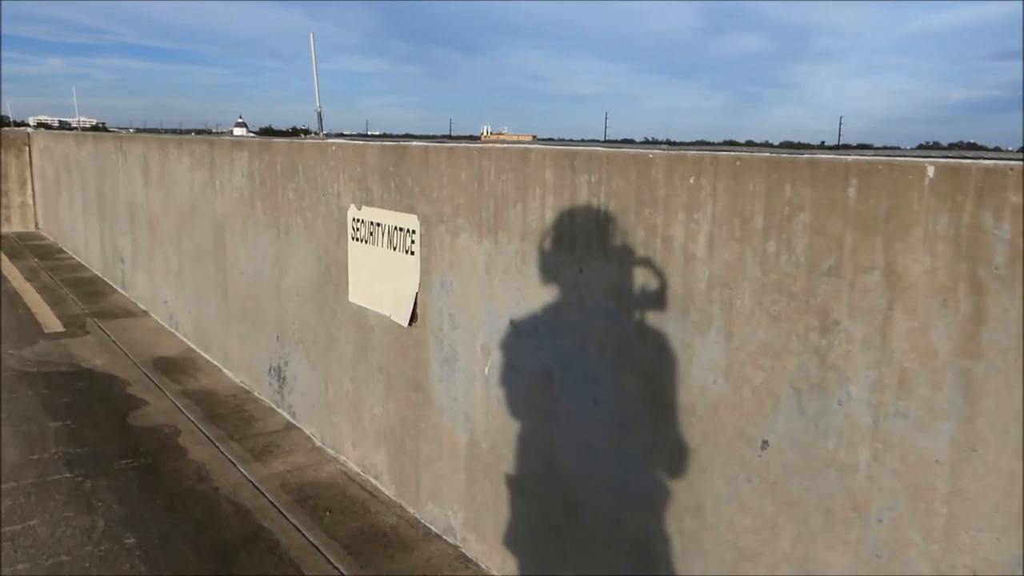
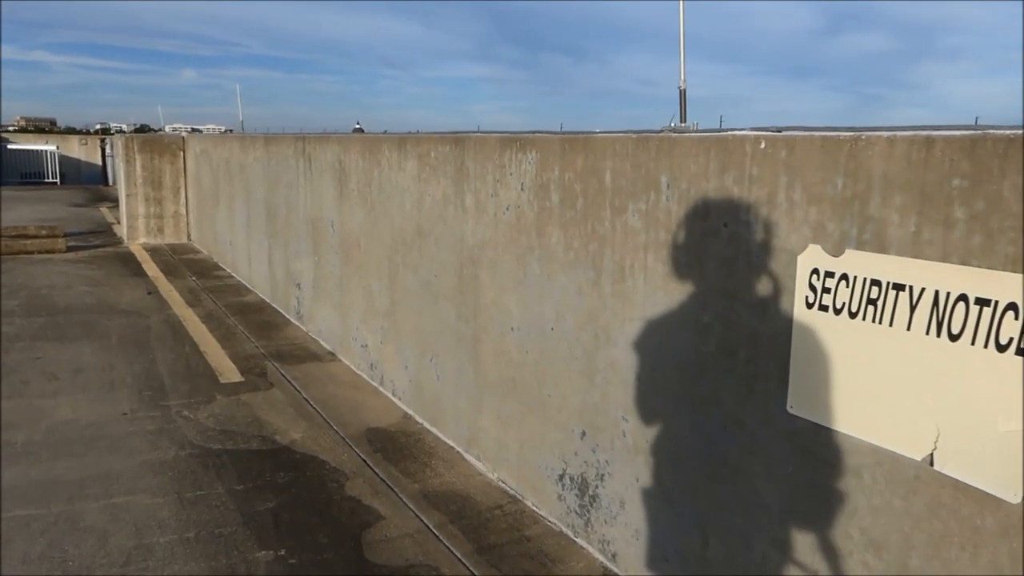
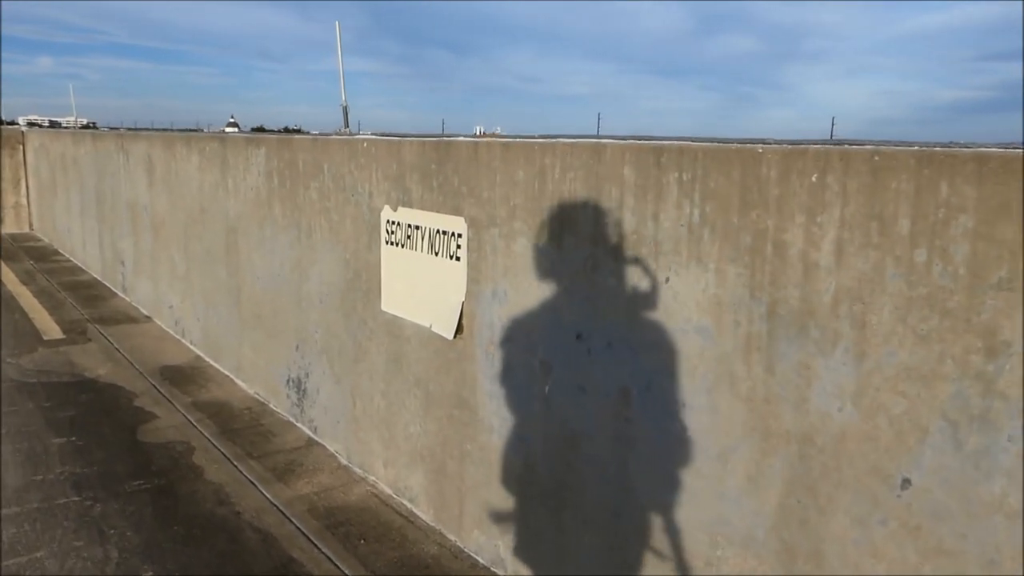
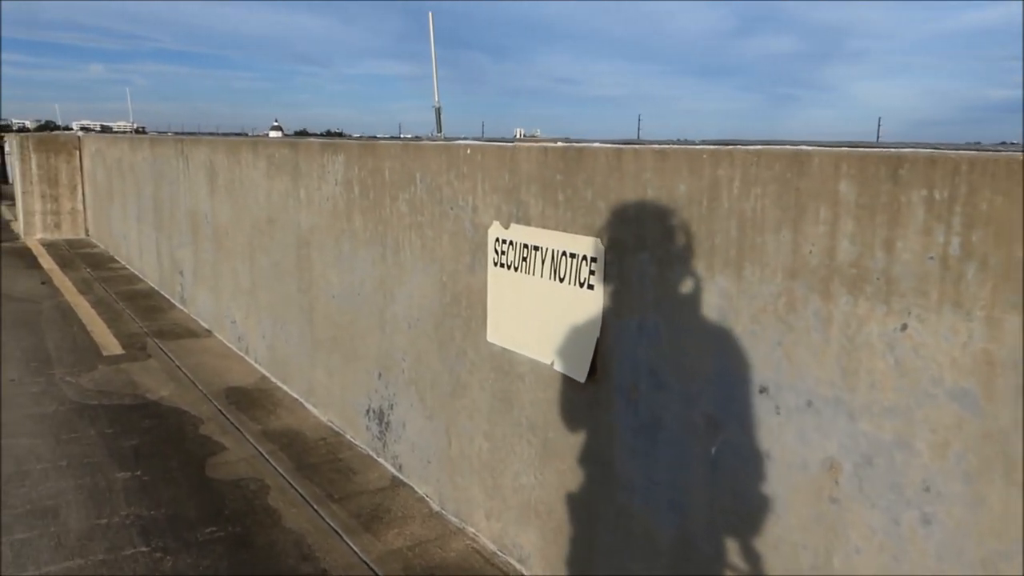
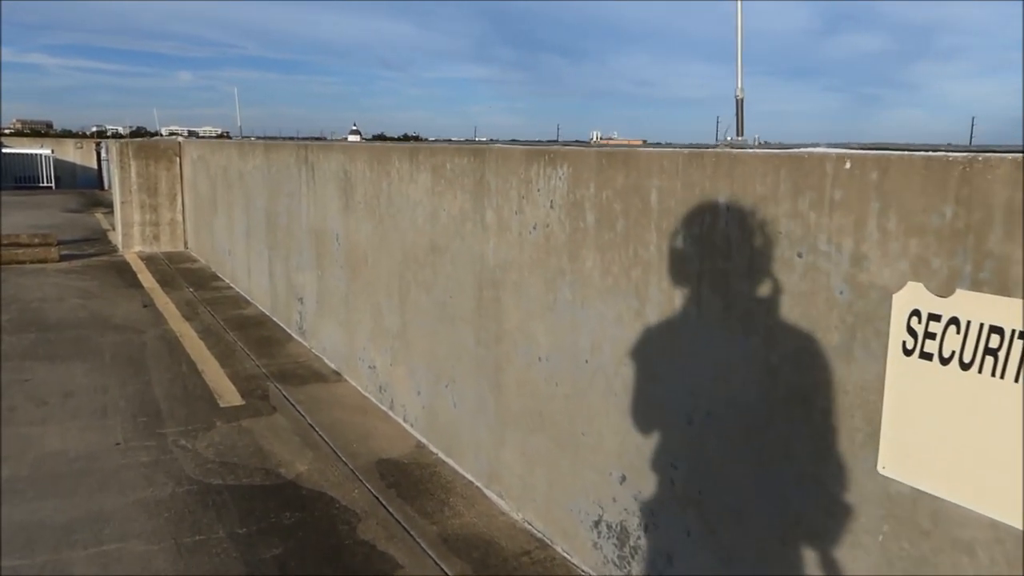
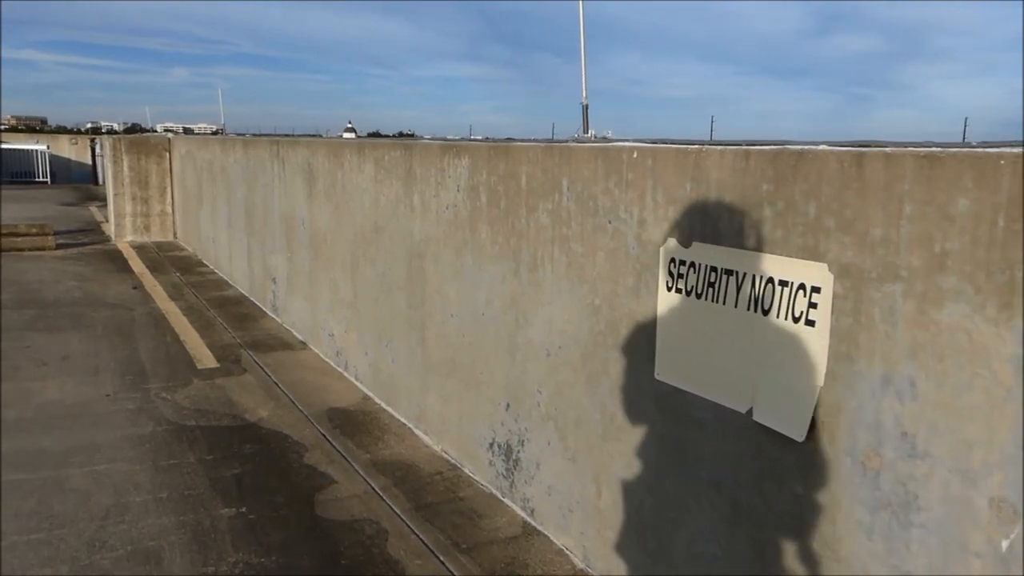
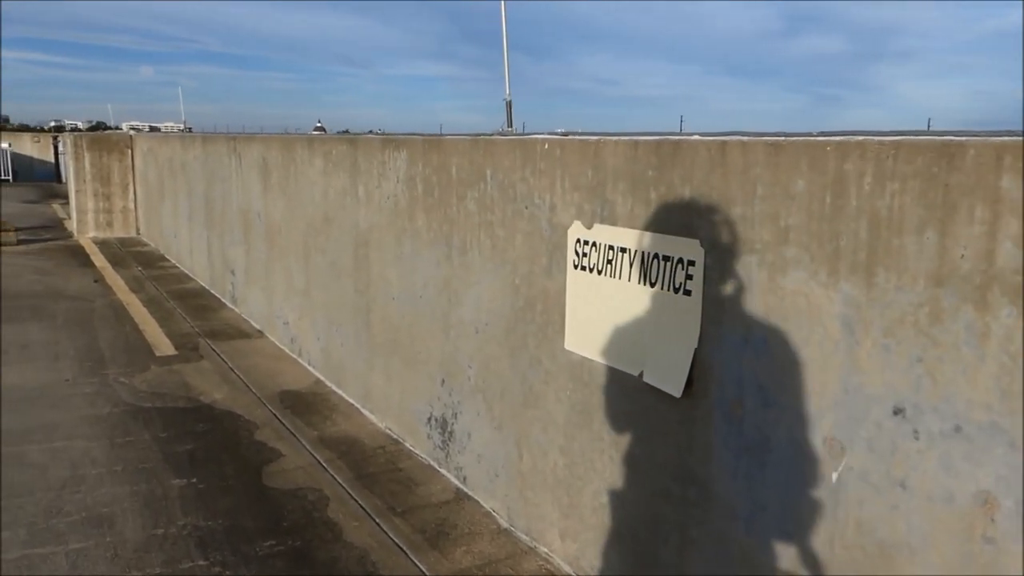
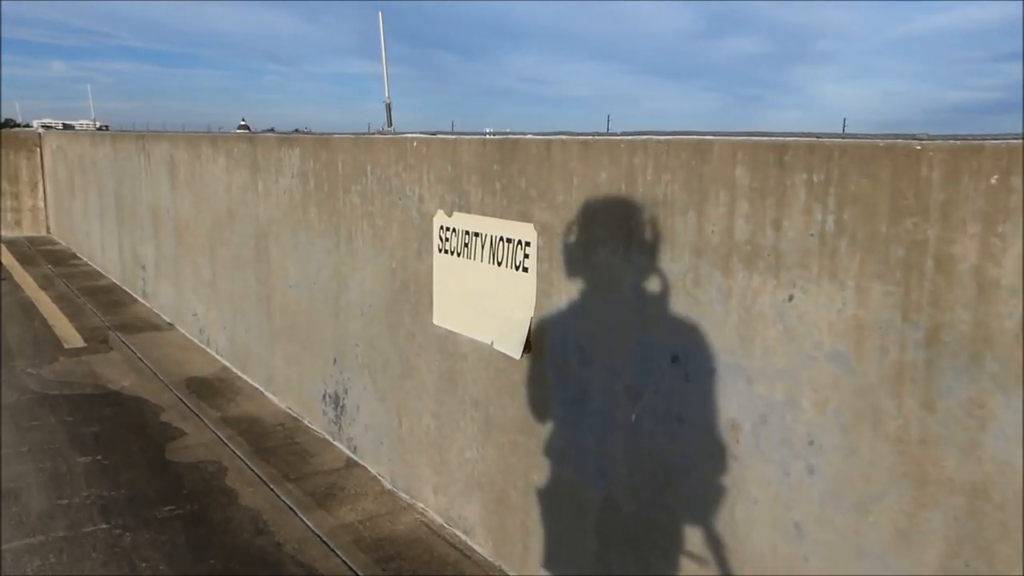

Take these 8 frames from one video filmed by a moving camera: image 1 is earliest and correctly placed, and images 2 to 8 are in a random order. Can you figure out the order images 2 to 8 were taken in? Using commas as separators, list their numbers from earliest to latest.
3, 8, 4, 7, 6, 2, 5
